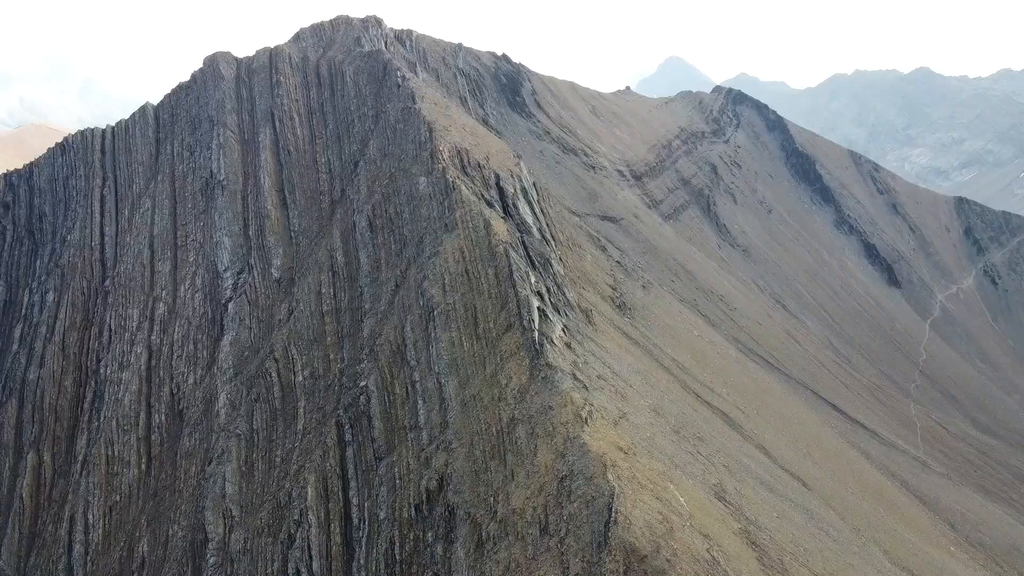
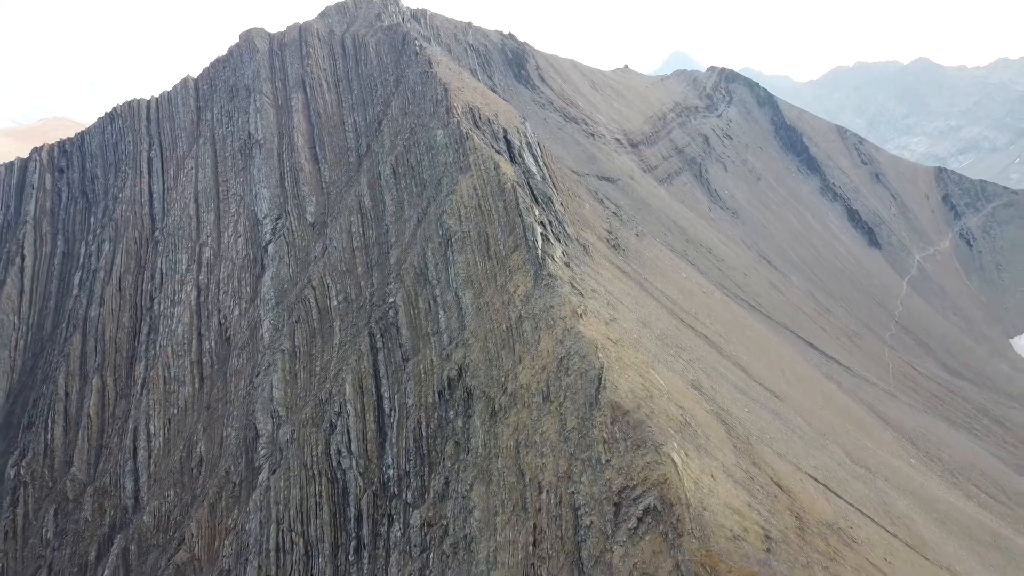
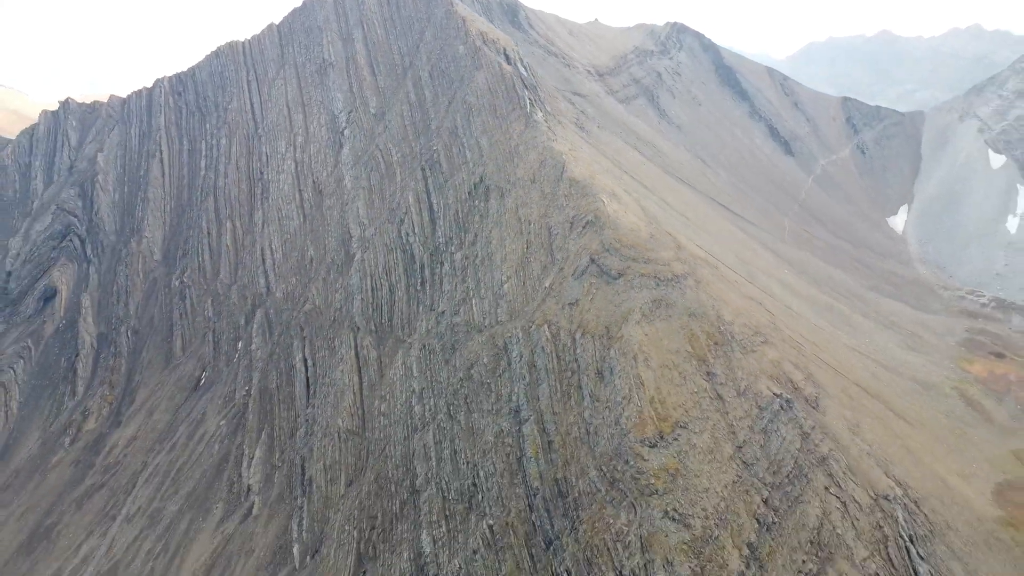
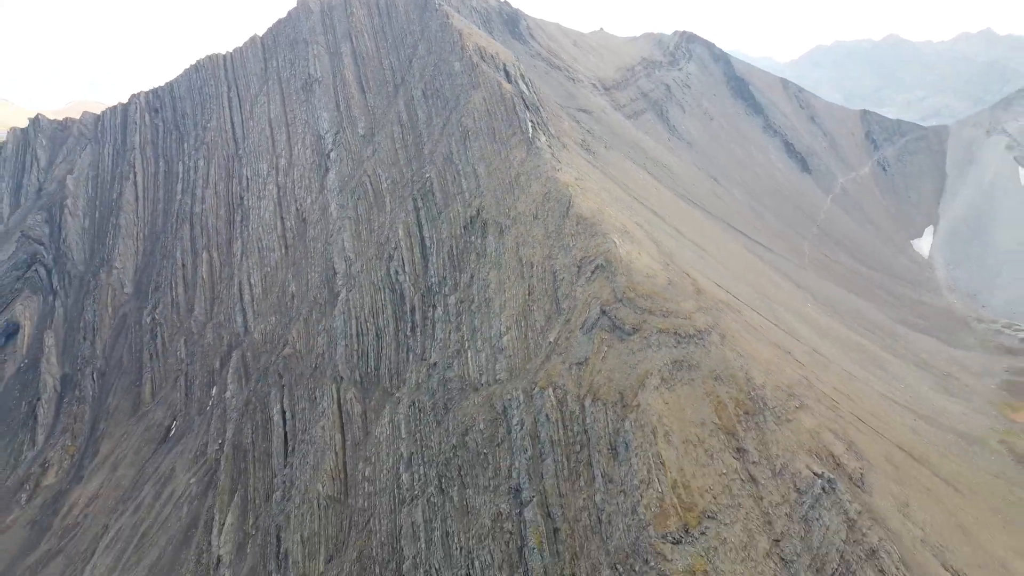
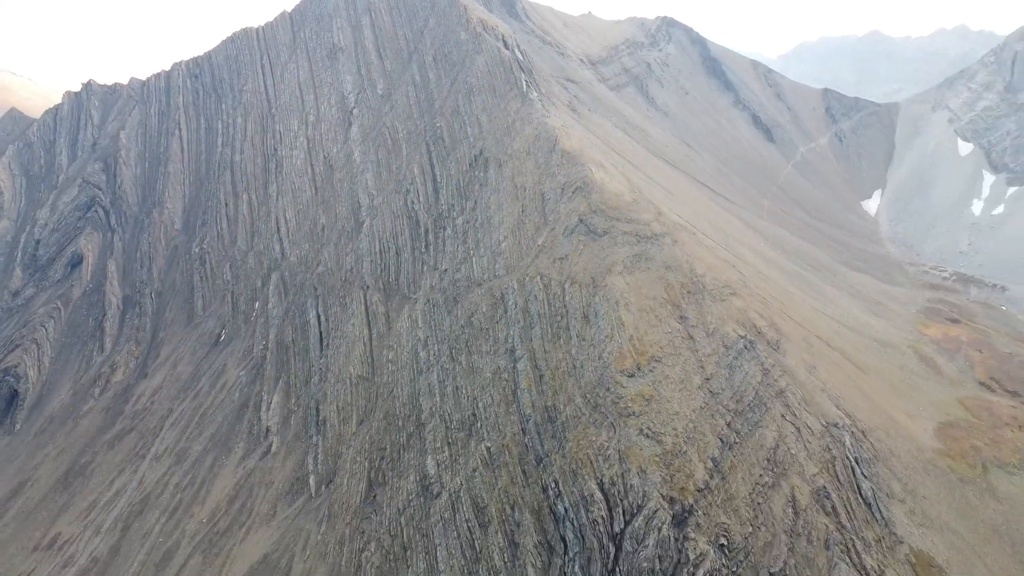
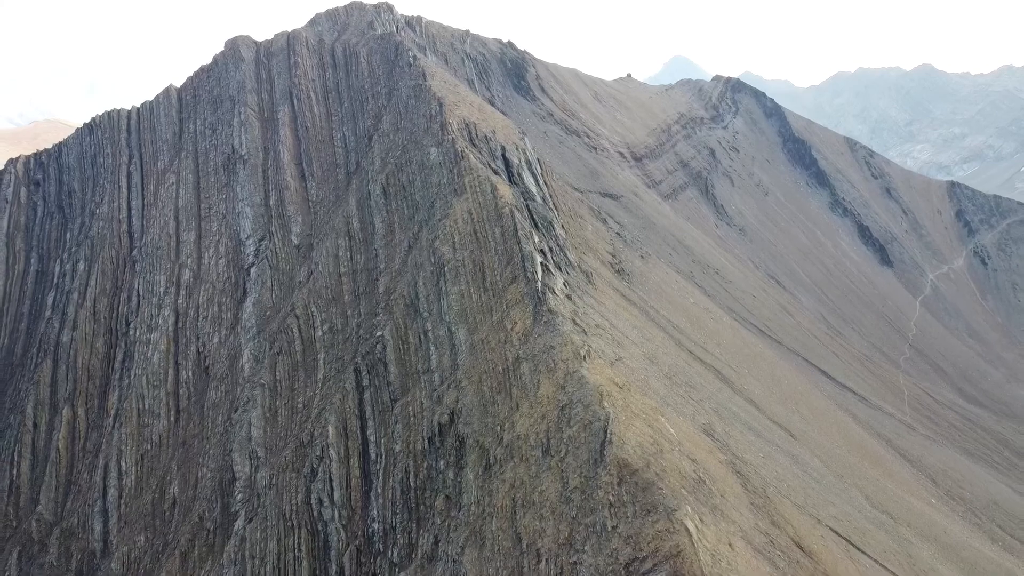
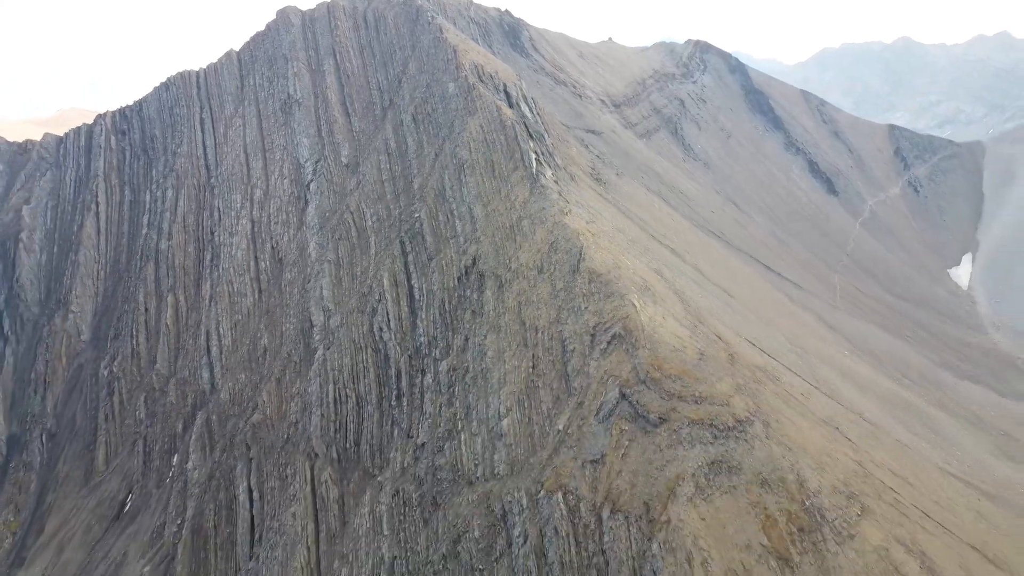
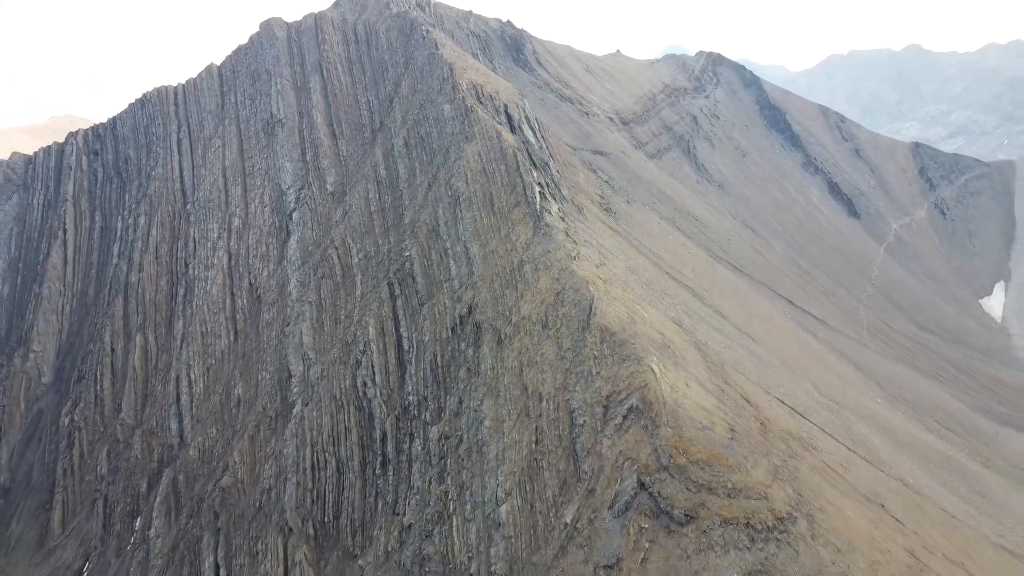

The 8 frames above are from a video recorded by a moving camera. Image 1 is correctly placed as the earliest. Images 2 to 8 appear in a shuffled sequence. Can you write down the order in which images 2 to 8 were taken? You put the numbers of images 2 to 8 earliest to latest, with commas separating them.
6, 2, 8, 7, 4, 3, 5
